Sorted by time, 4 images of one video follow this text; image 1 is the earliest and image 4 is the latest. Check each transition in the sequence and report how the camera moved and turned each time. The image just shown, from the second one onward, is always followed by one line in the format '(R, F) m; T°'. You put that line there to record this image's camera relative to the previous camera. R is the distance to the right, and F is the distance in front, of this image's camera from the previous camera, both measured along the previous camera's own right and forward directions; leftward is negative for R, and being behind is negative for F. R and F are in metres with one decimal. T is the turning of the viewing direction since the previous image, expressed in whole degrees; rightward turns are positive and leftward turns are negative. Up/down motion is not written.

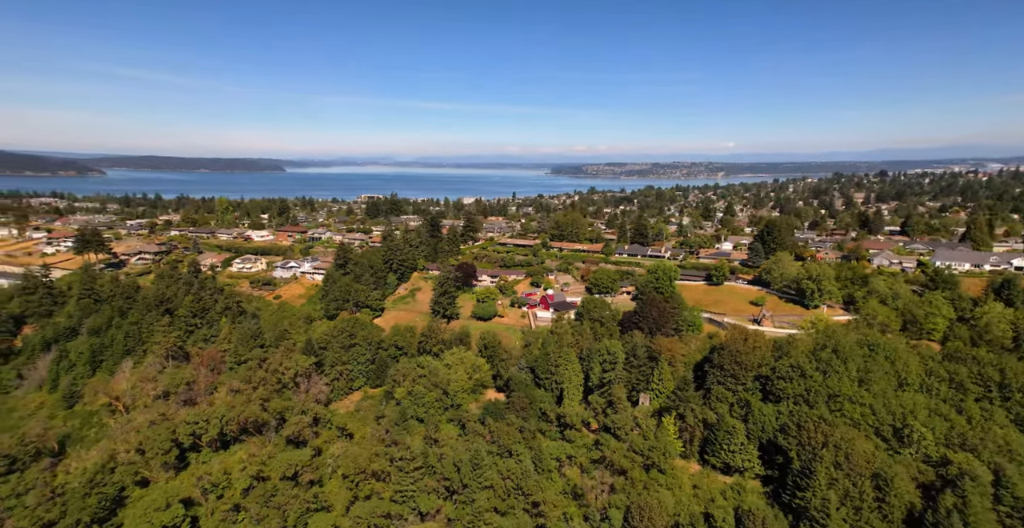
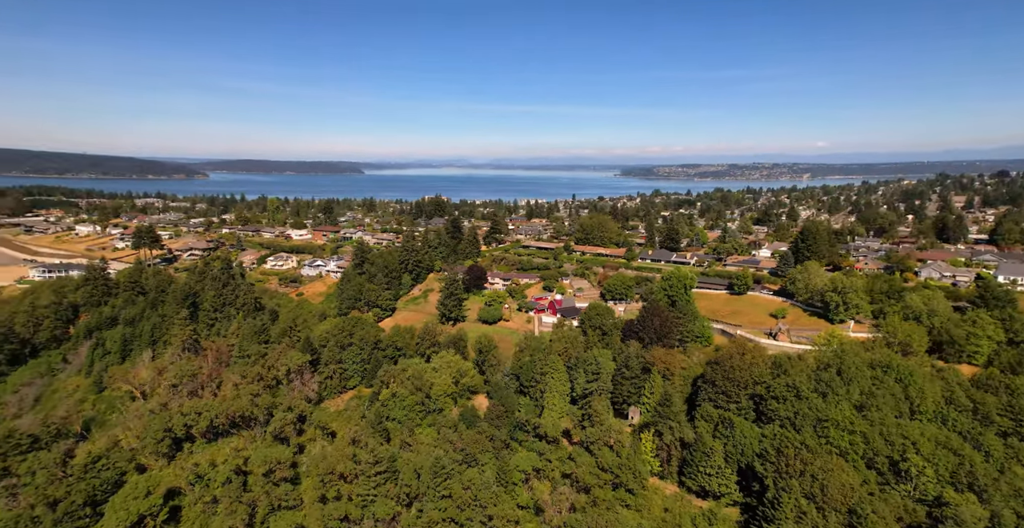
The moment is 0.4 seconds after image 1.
(+4.0, +0.6) m; -6°
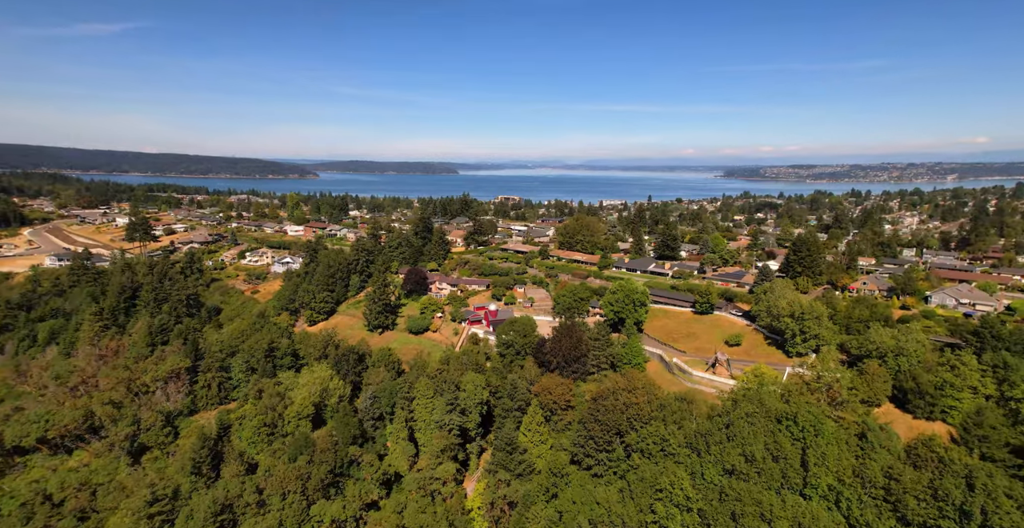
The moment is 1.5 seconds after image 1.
(+10.3, +4.0) m; -7°
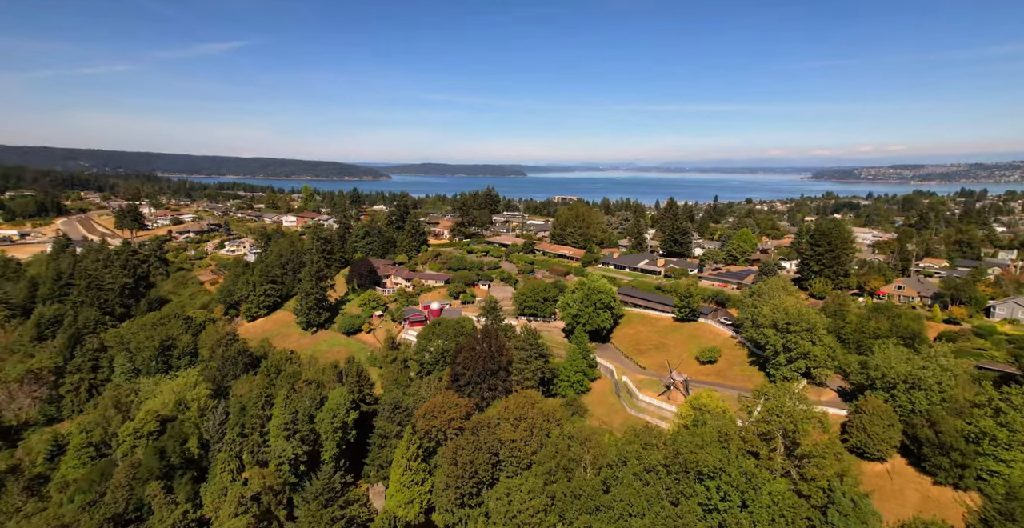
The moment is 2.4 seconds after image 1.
(+7.5, +6.3) m; -6°
